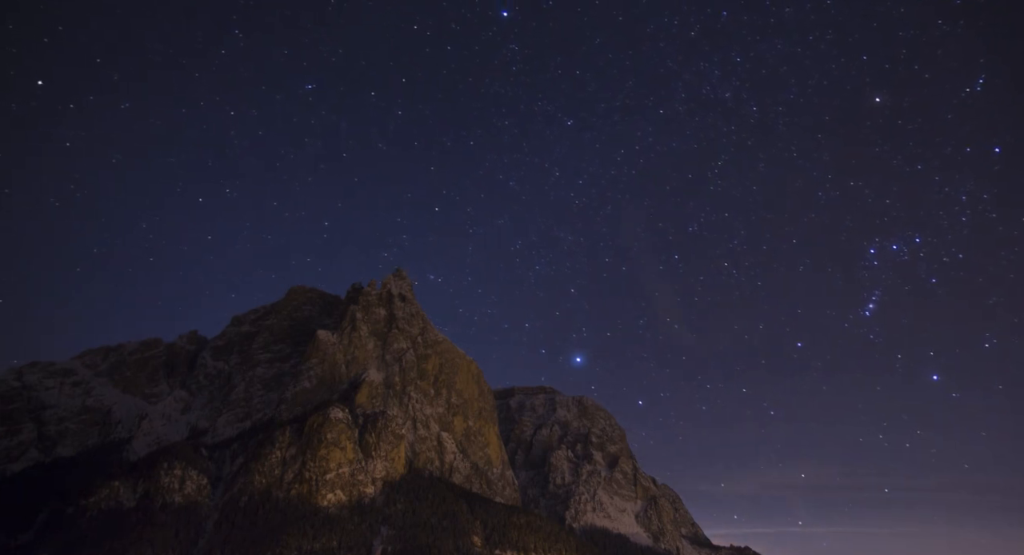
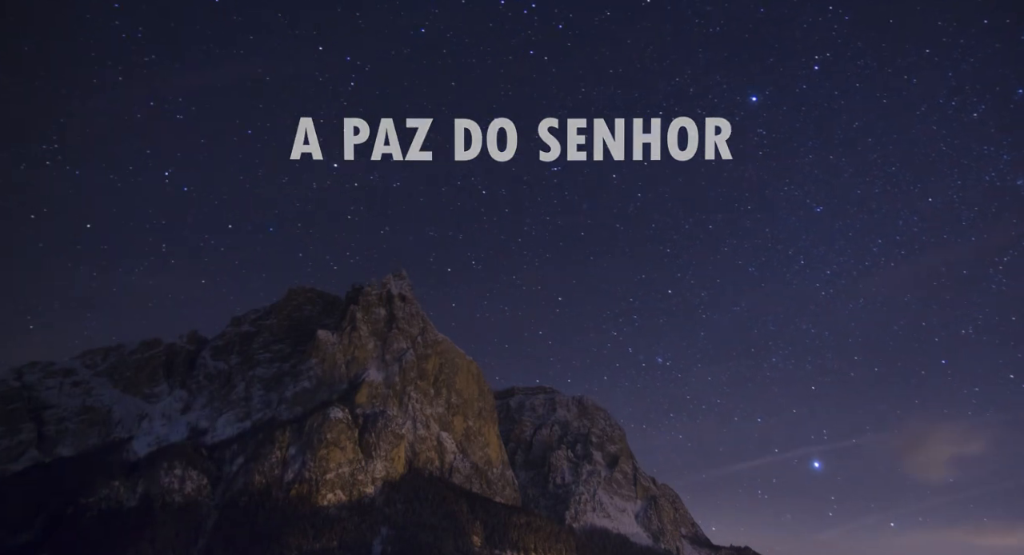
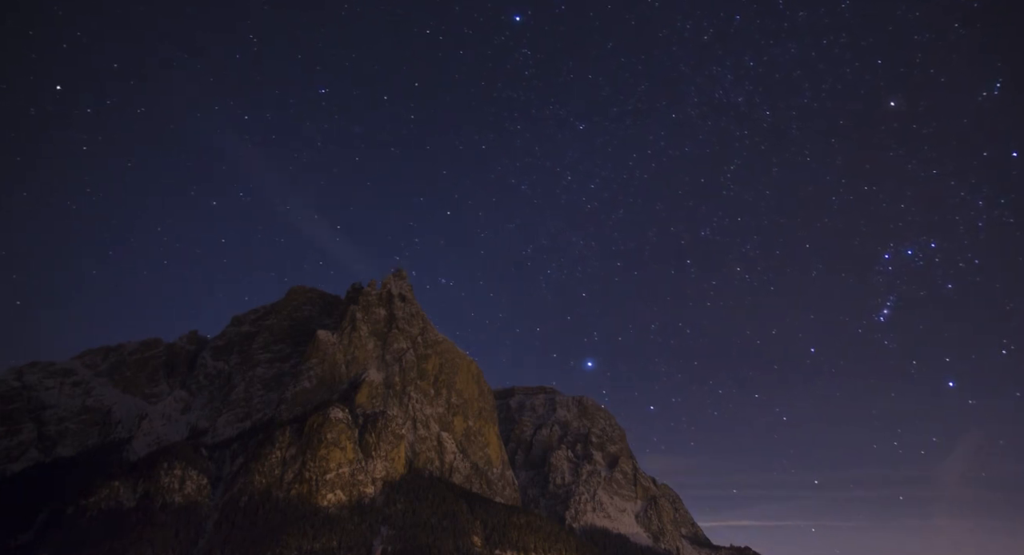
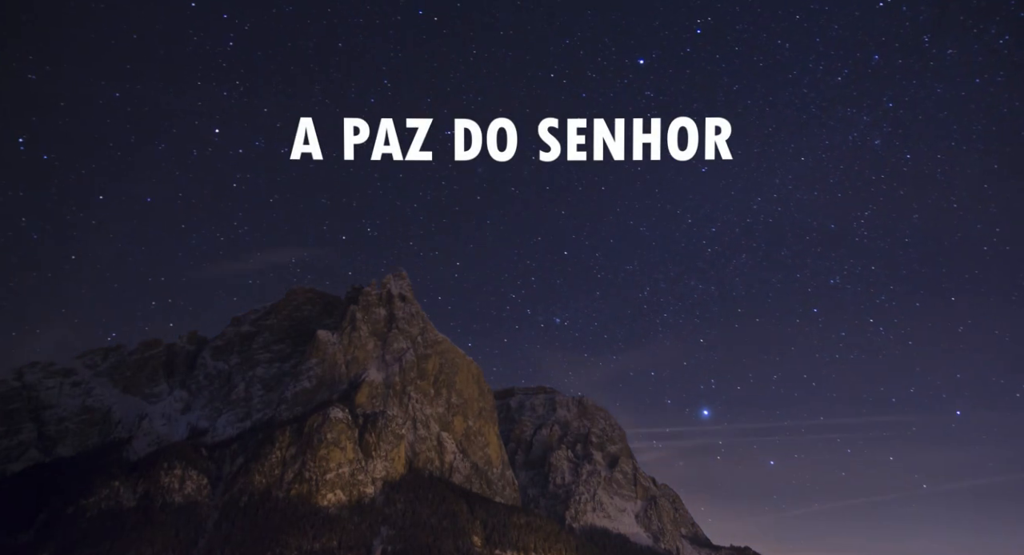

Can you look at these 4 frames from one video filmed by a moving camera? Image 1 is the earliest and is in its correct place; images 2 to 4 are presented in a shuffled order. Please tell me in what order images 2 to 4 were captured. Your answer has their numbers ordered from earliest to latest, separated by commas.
3, 4, 2
